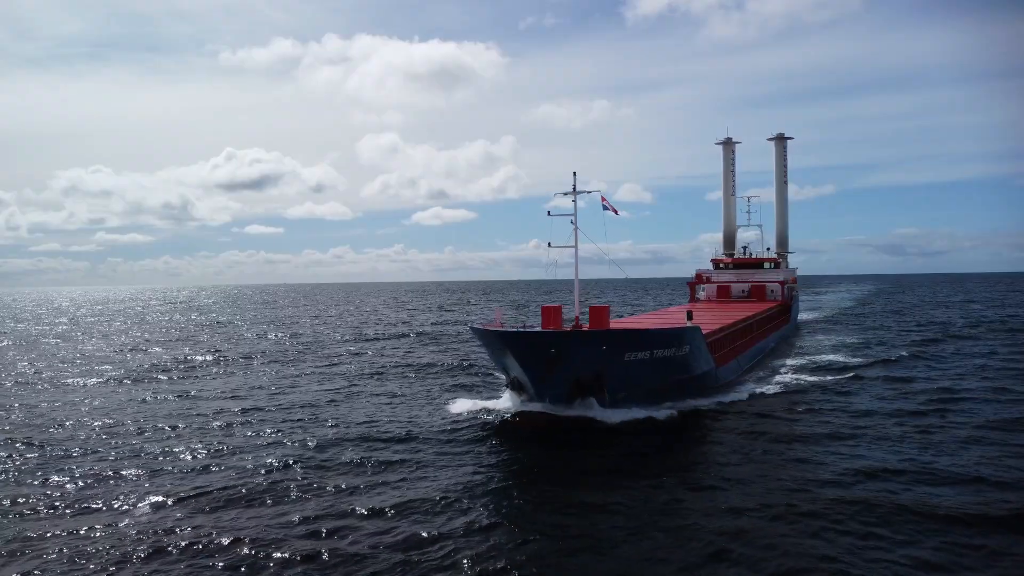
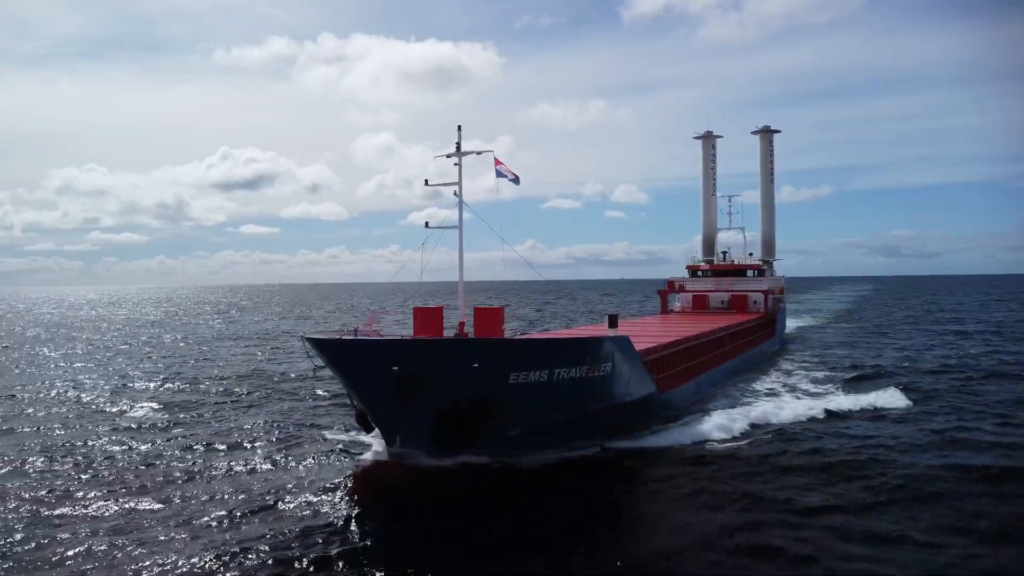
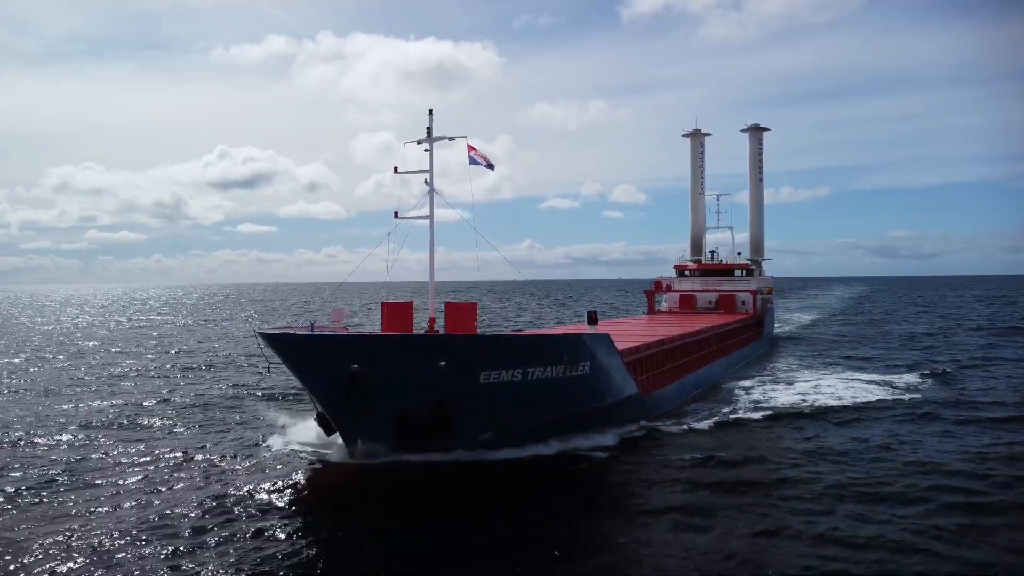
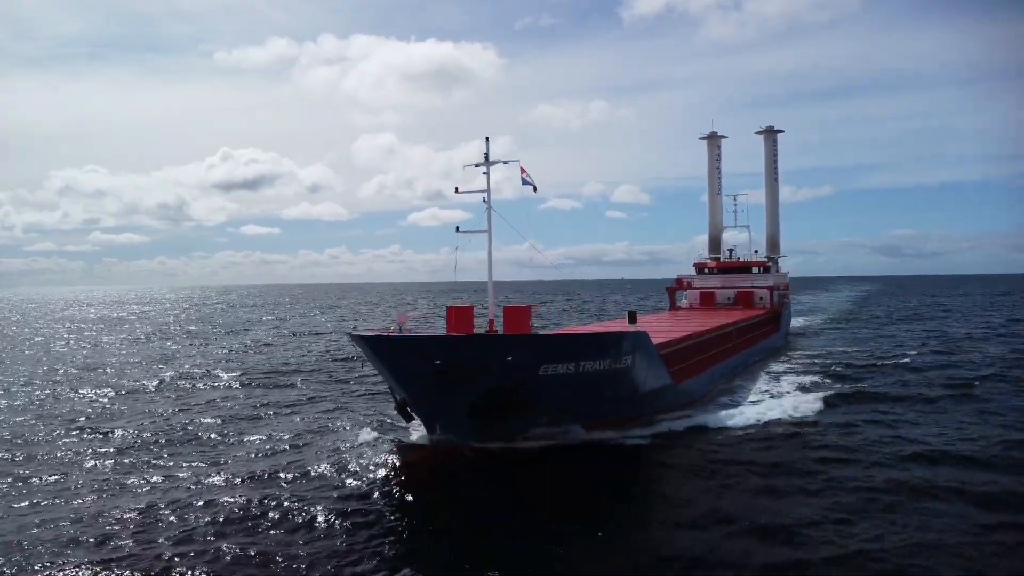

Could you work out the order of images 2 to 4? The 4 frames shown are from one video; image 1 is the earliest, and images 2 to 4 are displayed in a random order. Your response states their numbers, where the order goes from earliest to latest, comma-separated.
4, 2, 3
